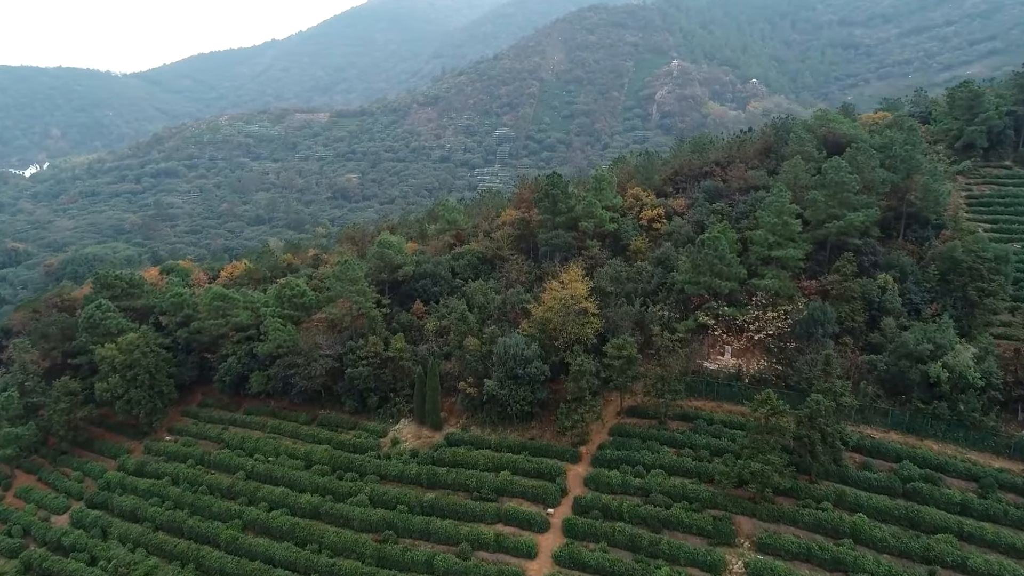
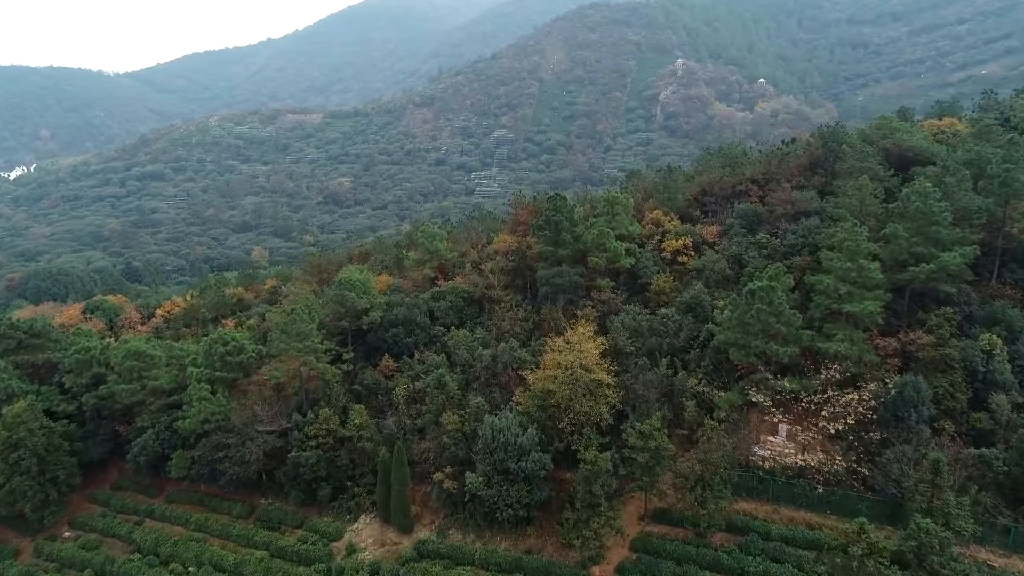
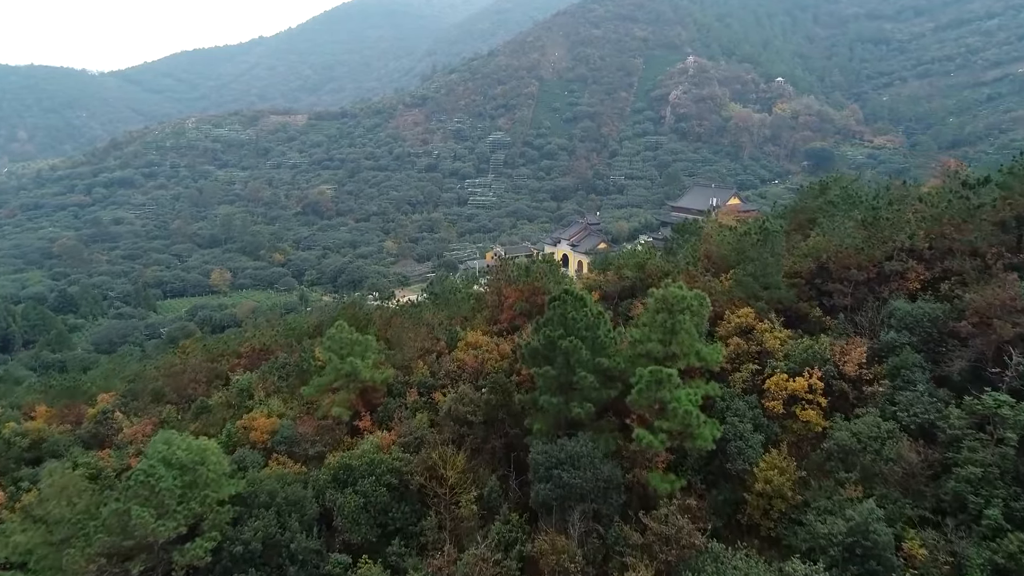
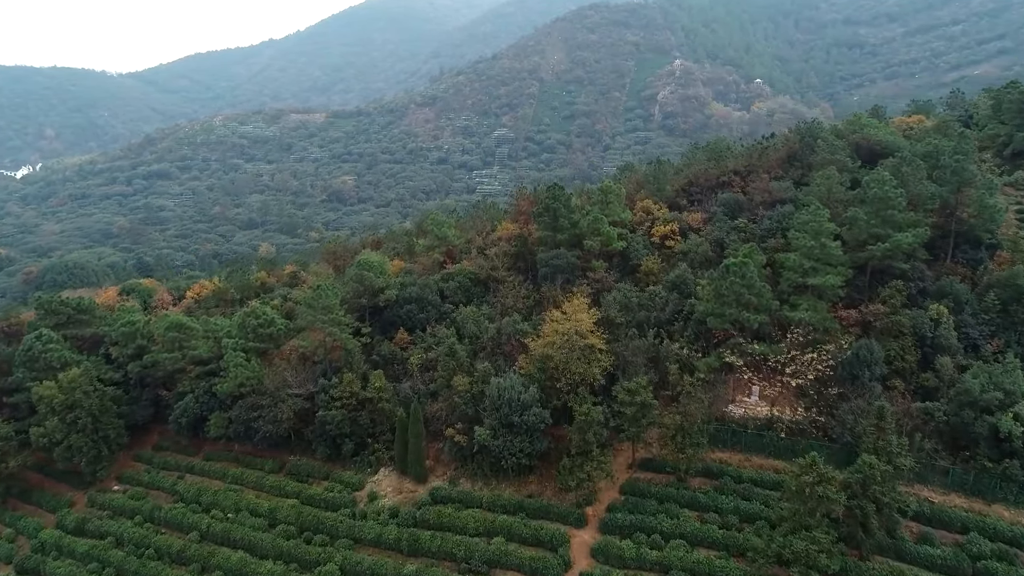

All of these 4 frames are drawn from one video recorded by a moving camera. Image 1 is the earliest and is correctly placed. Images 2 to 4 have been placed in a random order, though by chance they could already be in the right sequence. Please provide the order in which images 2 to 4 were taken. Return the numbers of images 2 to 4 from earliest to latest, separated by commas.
4, 2, 3
